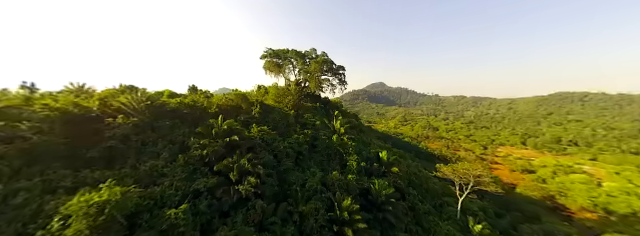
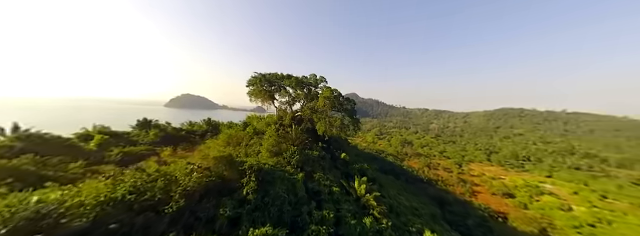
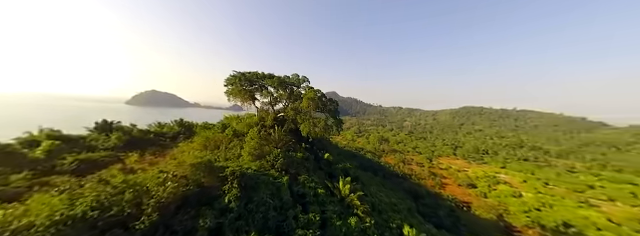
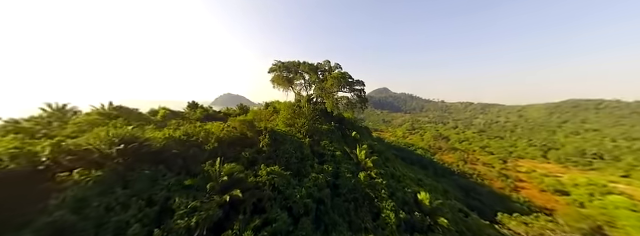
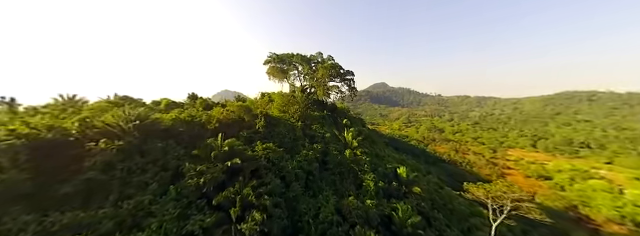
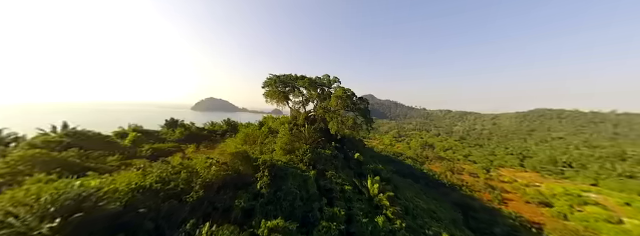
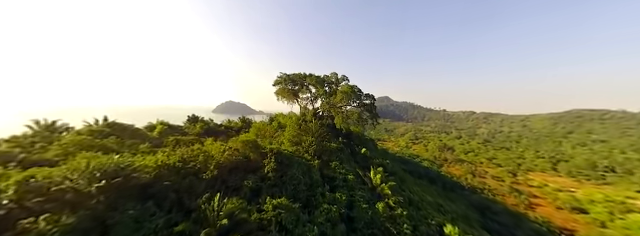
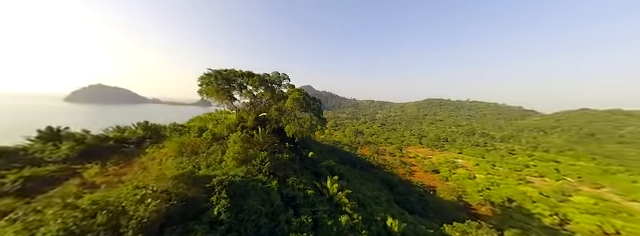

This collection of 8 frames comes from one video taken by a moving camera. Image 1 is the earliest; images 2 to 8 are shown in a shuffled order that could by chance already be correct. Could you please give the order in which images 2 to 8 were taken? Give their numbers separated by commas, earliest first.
5, 4, 7, 6, 2, 3, 8
